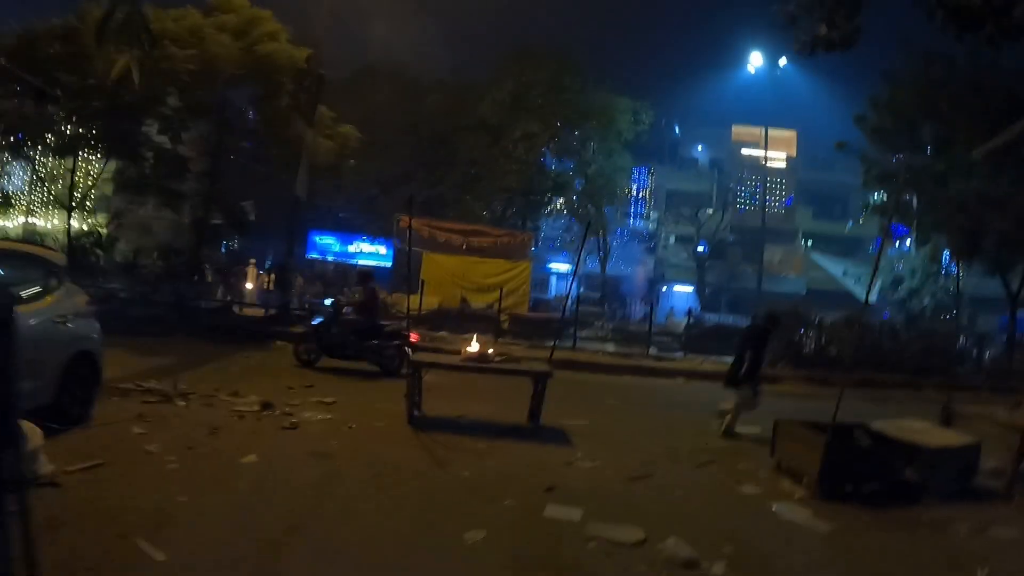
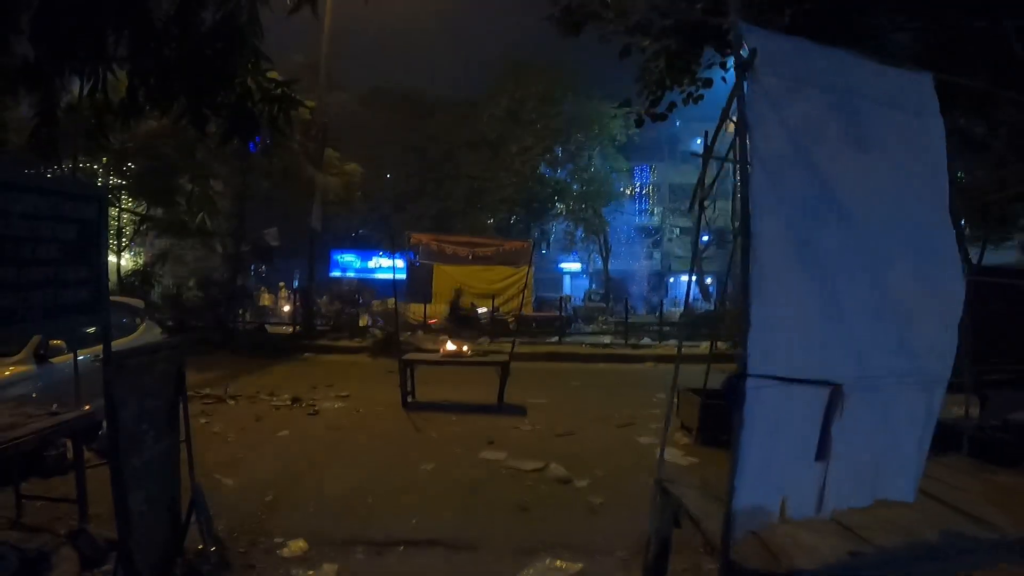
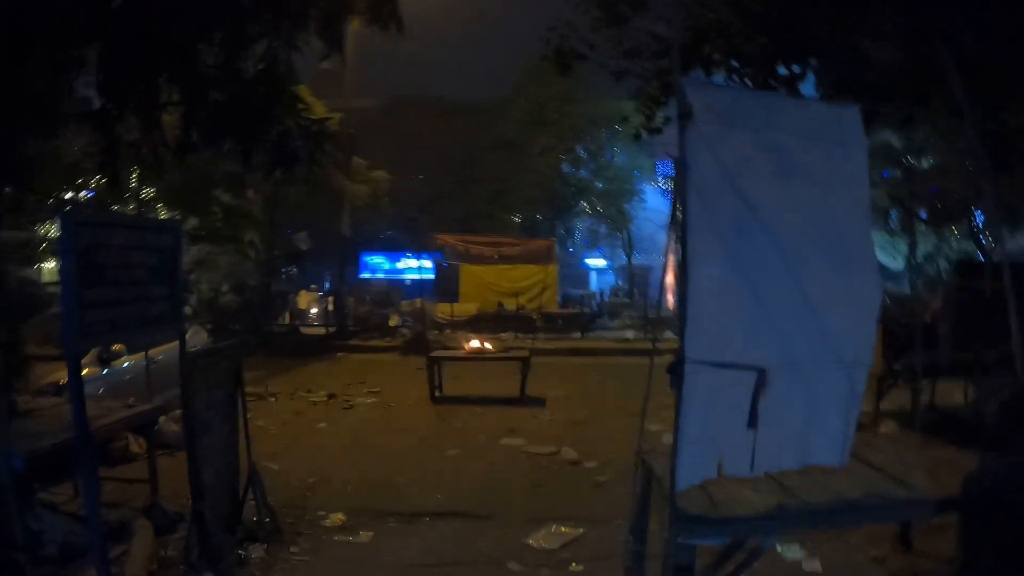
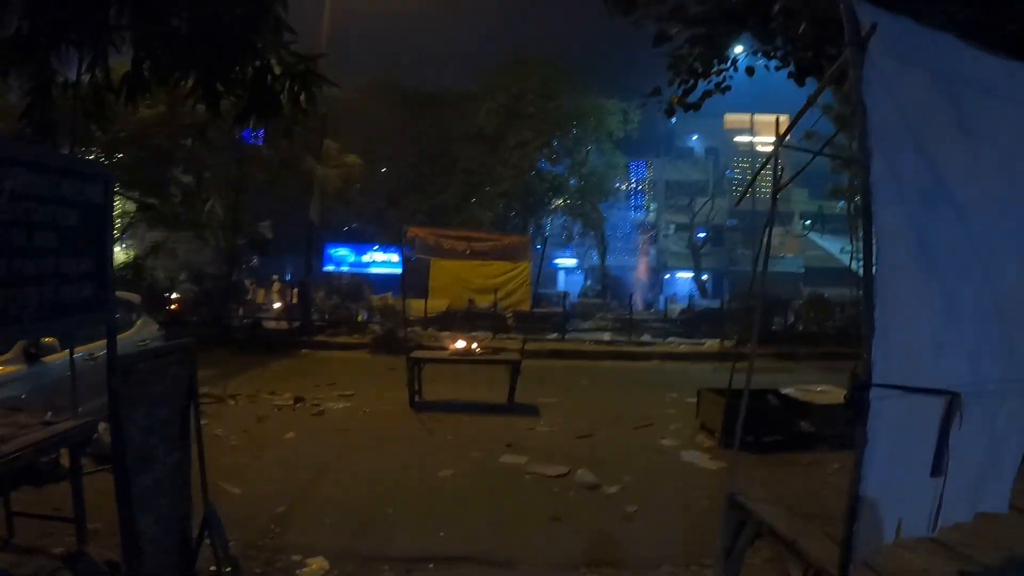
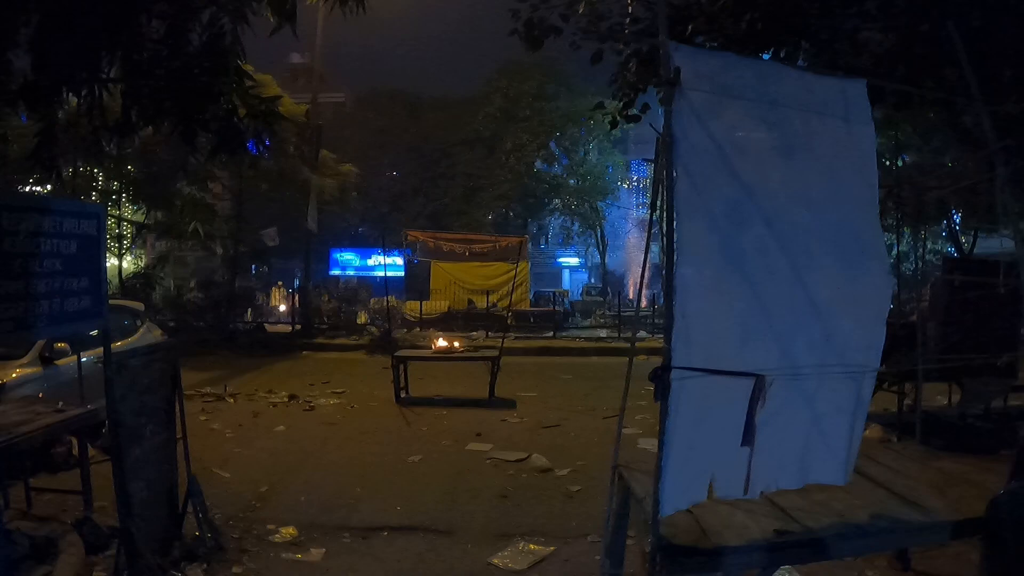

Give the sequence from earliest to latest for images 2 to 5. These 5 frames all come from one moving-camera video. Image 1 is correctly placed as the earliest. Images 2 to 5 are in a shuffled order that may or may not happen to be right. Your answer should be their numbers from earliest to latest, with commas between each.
4, 2, 5, 3
